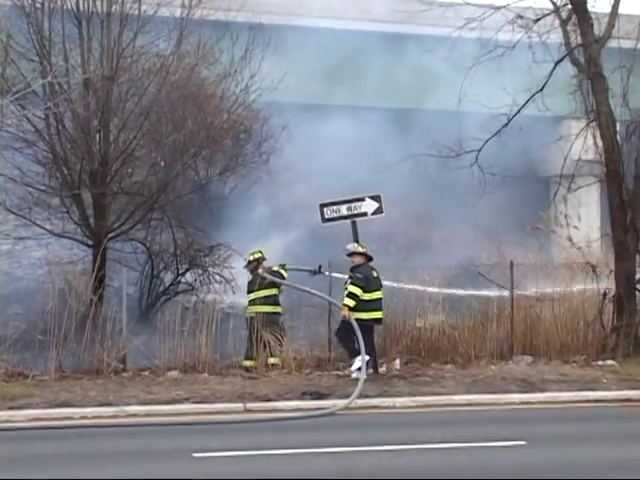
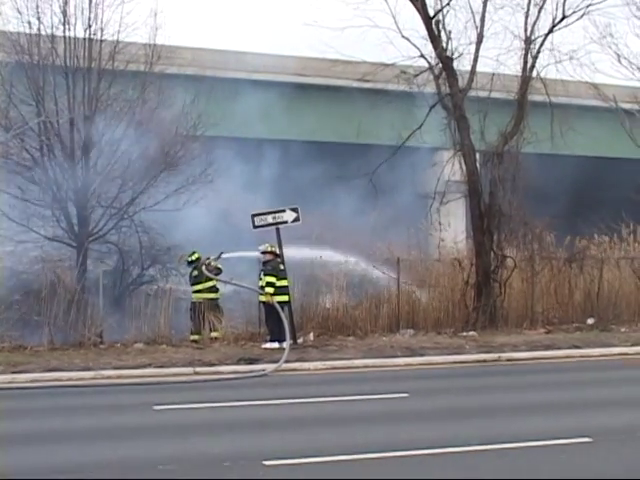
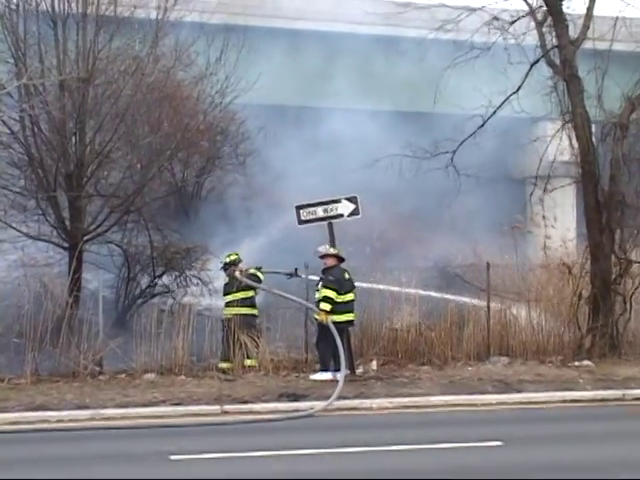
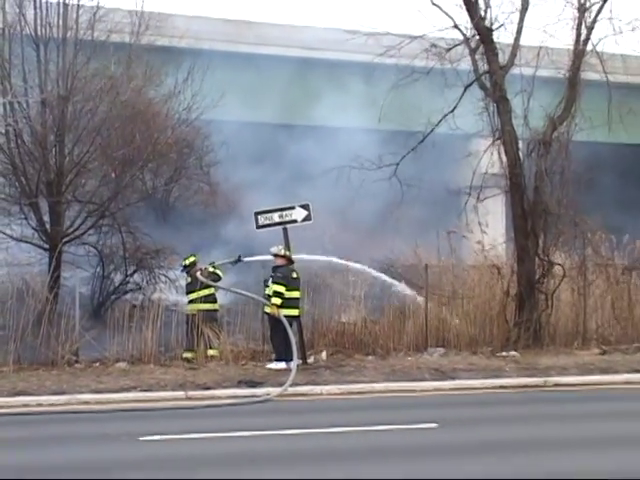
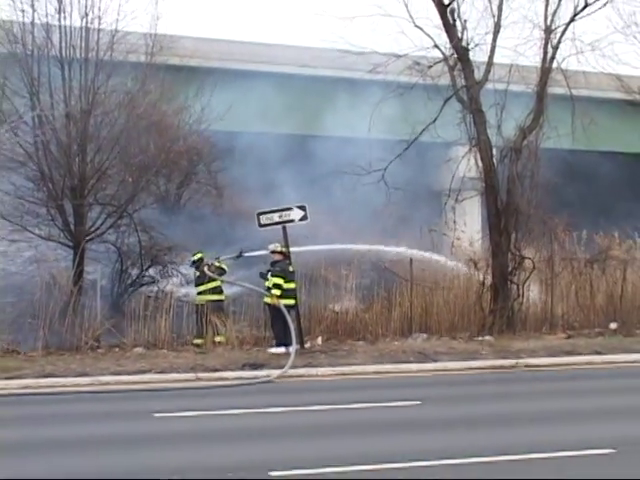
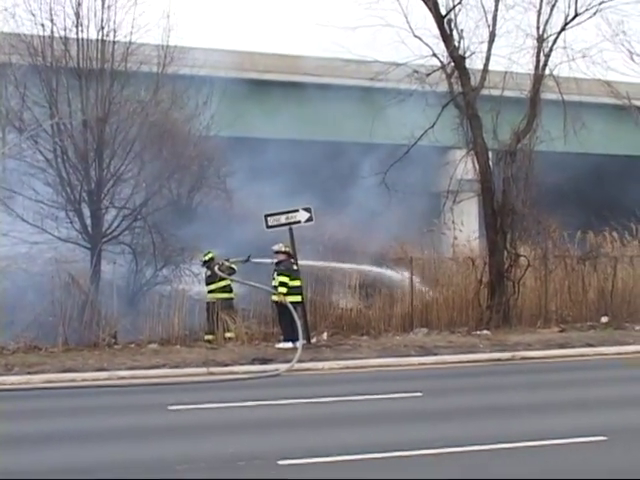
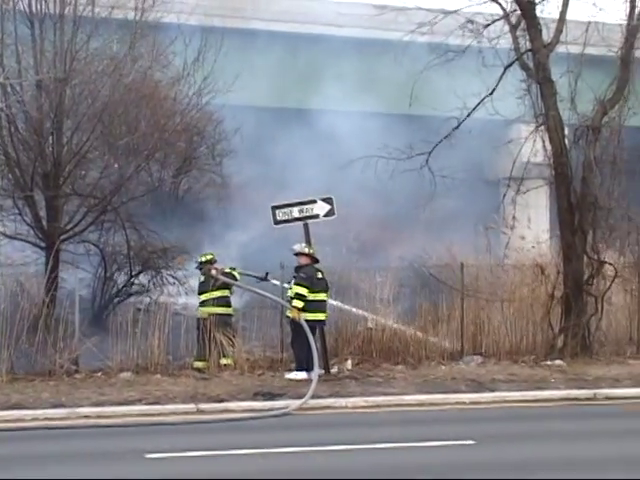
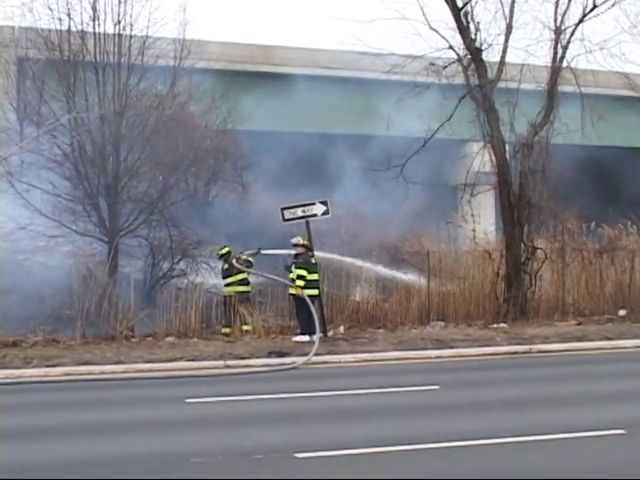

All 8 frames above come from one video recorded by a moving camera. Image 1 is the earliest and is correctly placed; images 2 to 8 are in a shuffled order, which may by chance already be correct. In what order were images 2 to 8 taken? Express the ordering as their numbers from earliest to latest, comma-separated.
3, 7, 4, 5, 8, 6, 2
